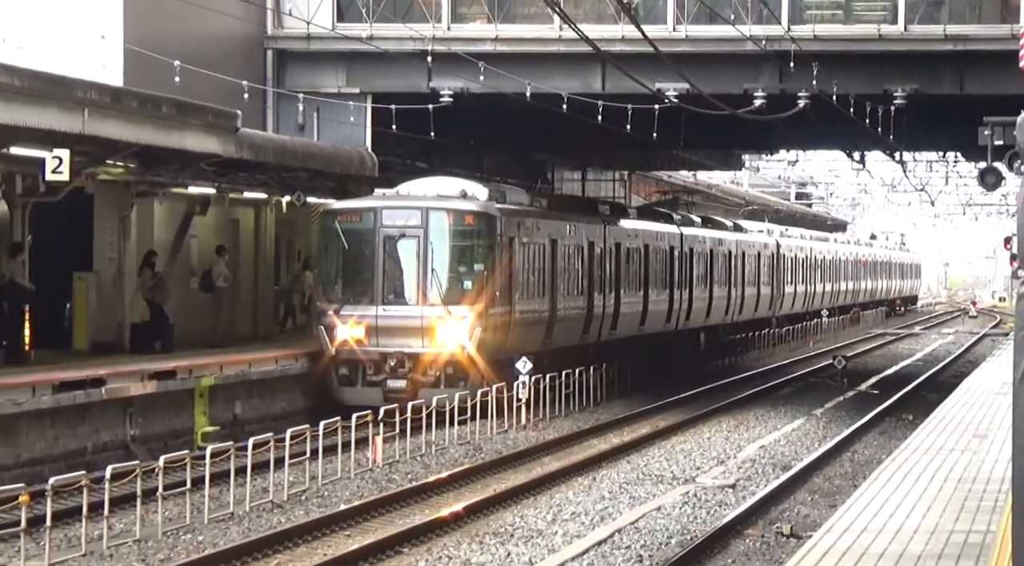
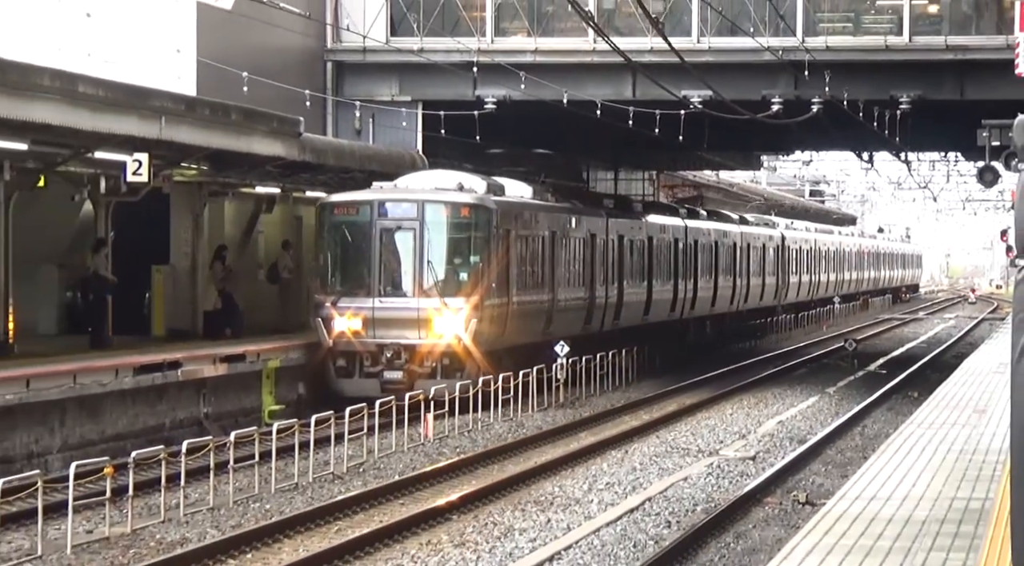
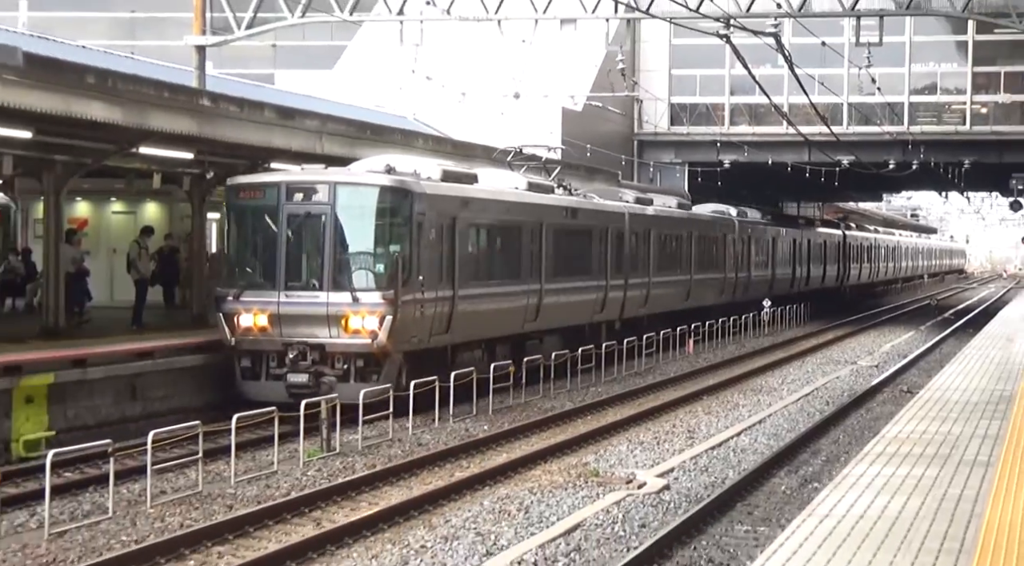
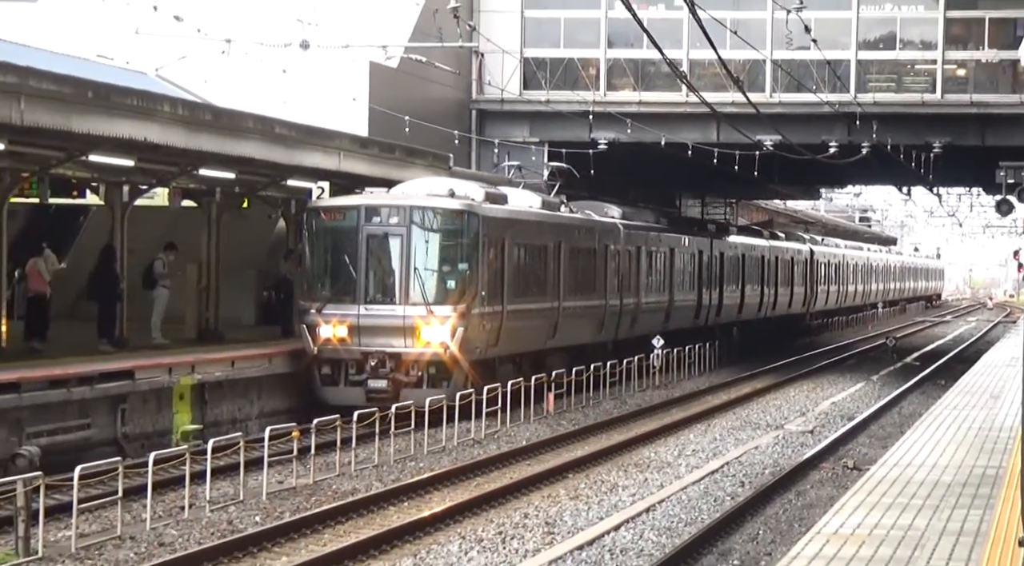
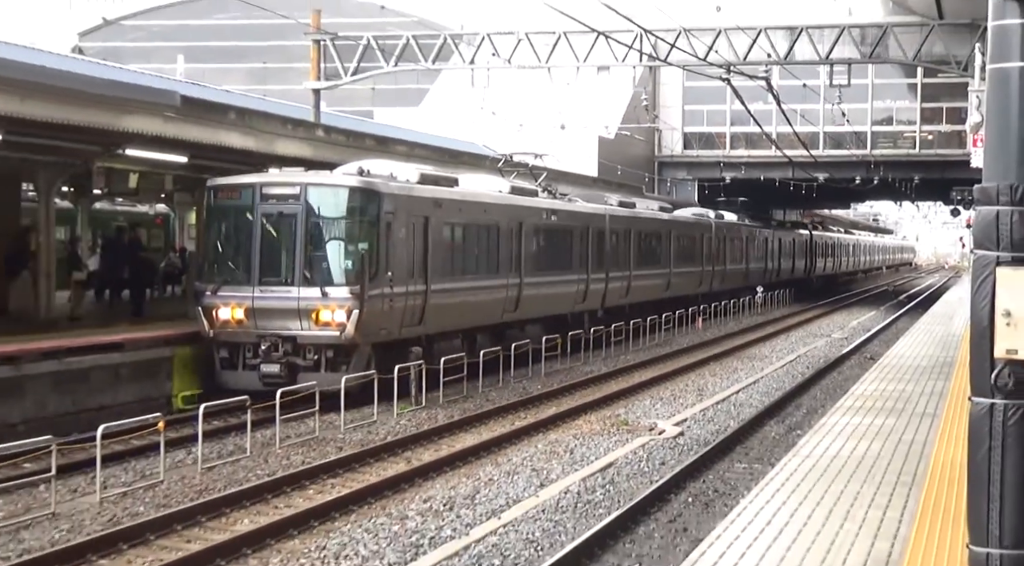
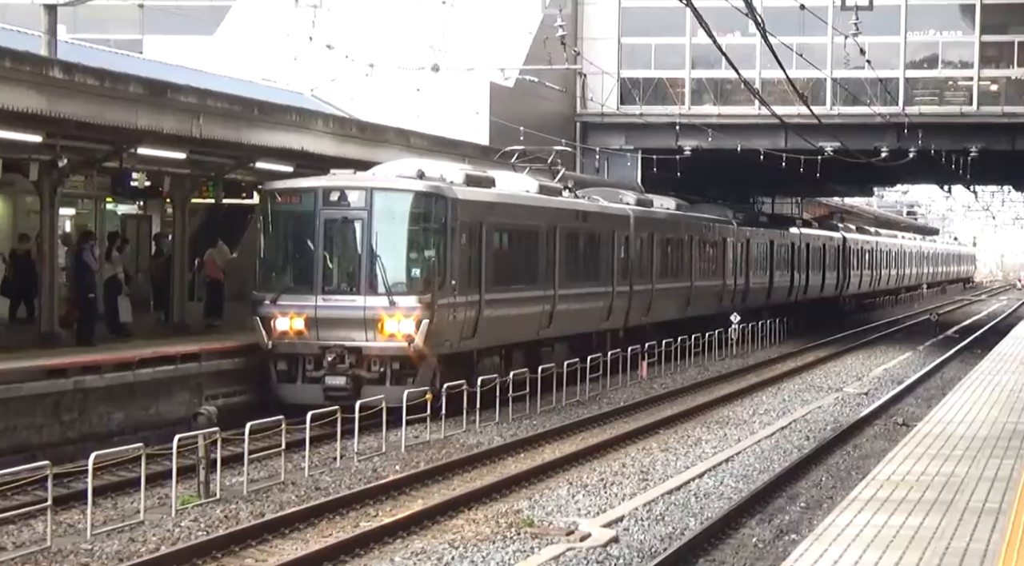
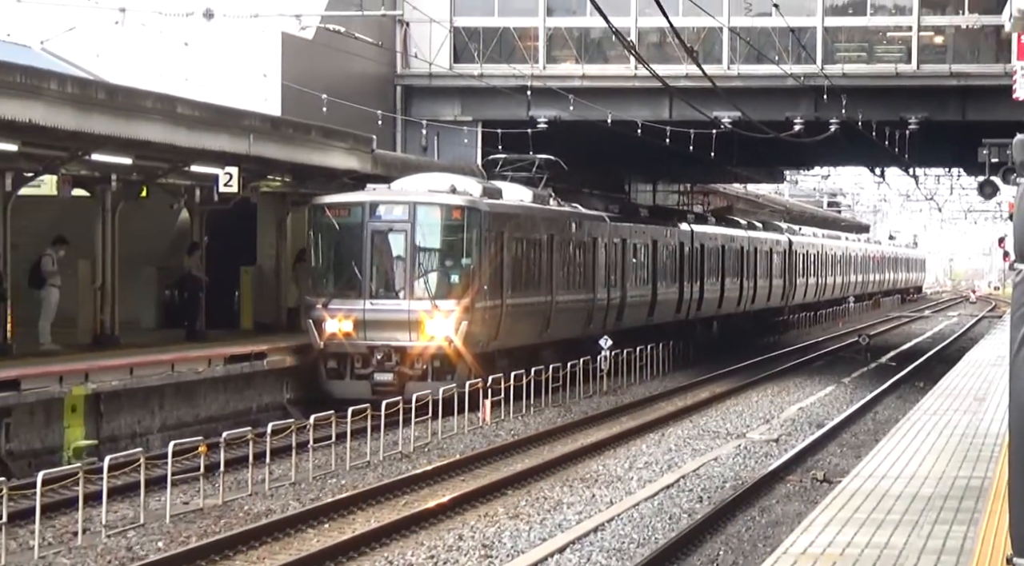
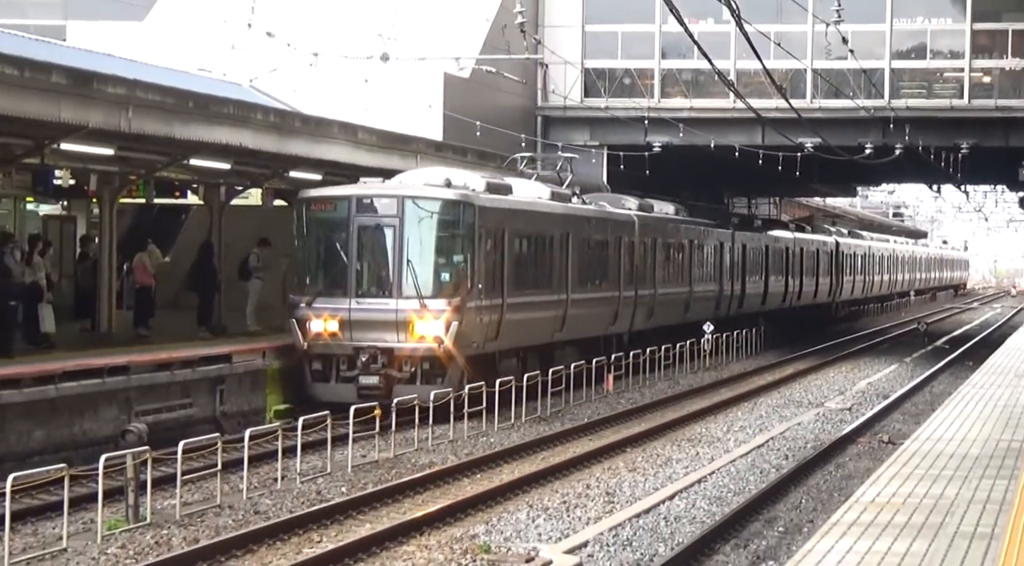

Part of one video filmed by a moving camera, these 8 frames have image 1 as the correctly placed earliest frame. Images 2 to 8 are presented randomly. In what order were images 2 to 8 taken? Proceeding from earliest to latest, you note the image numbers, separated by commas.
2, 7, 4, 8, 6, 3, 5
